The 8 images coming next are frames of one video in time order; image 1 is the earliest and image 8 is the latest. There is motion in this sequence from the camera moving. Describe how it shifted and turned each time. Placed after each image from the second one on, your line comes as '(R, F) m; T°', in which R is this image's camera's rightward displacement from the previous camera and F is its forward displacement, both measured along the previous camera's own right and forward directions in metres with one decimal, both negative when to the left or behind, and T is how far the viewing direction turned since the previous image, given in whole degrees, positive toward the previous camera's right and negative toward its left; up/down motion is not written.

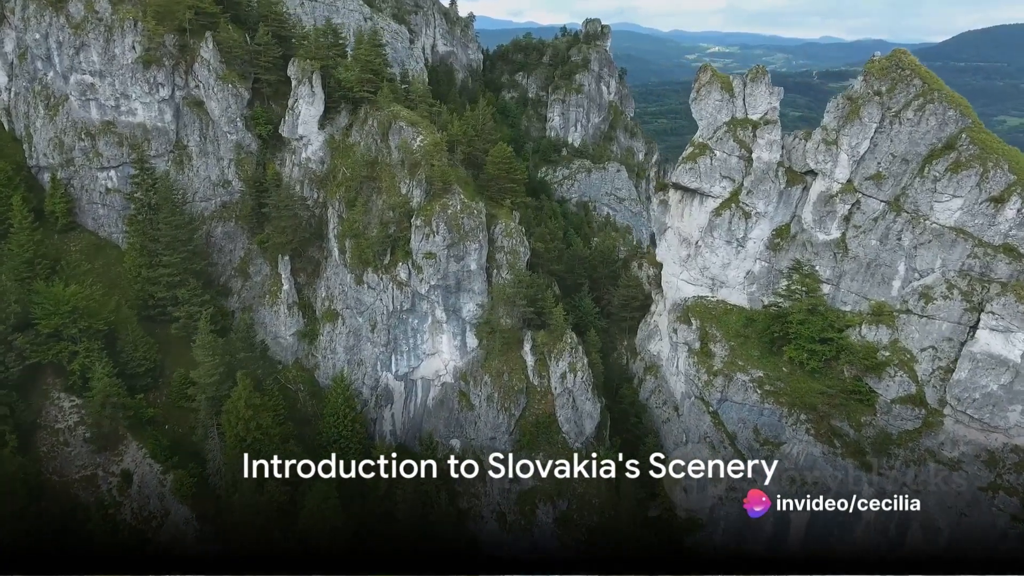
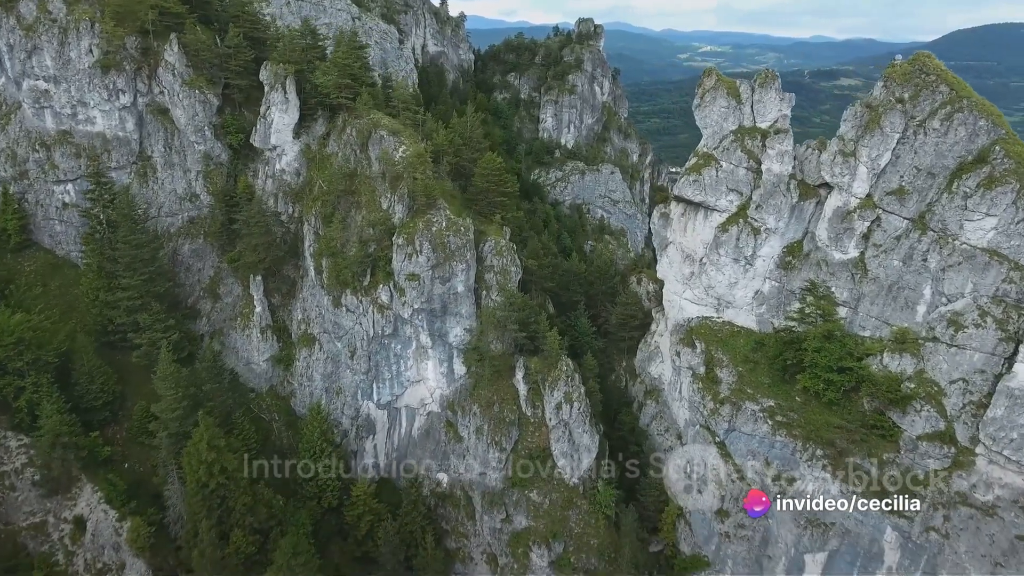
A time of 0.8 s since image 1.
(+0.2, +3.4) m; +1°
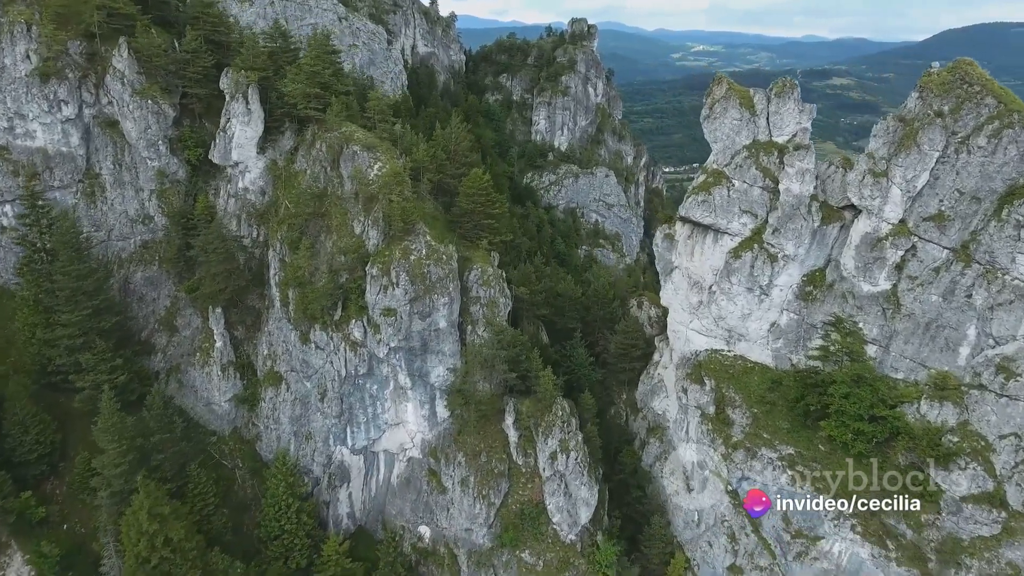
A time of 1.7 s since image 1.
(+0.3, +4.3) m; +1°
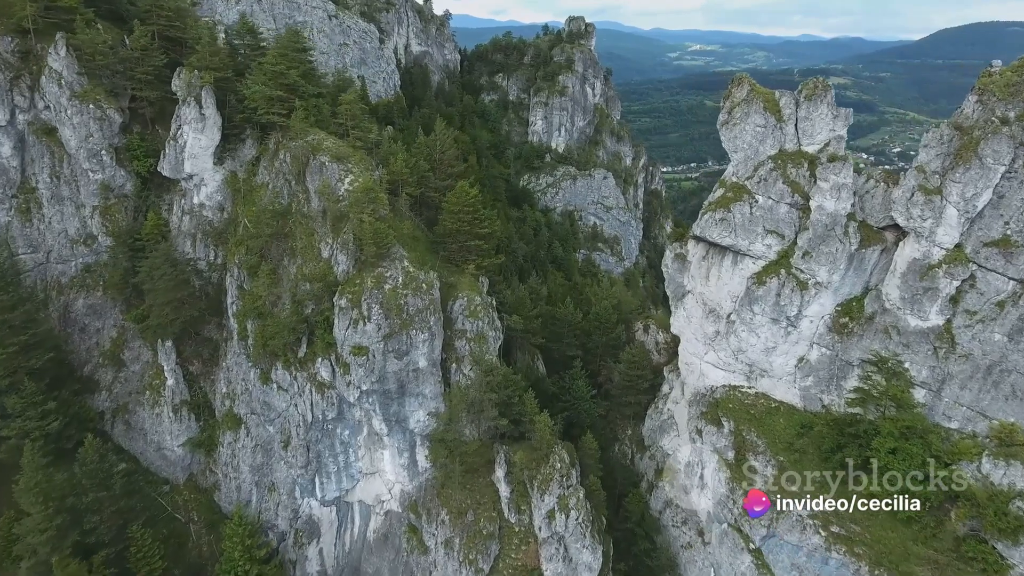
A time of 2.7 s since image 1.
(+0.3, +4.7) m; 0°
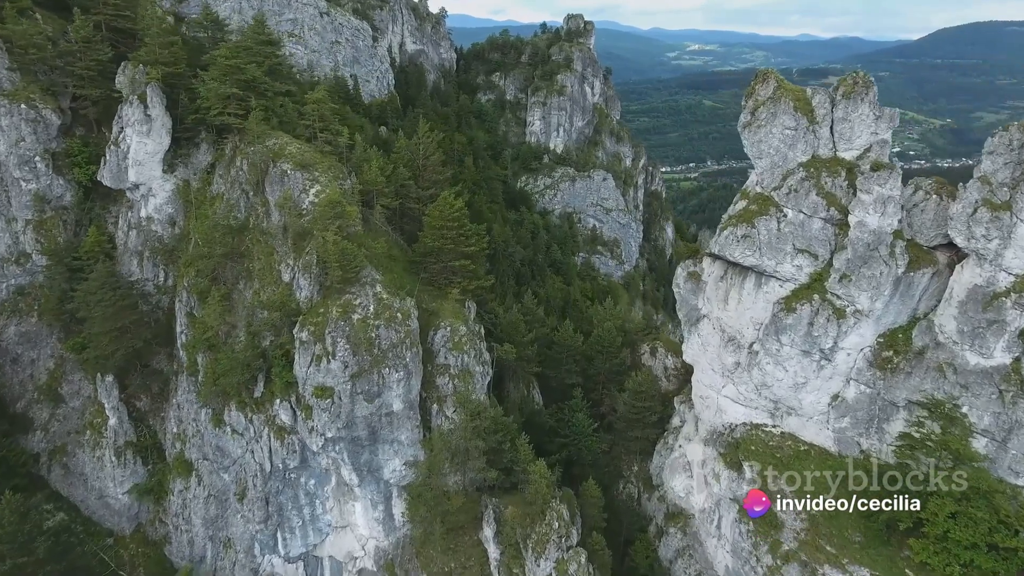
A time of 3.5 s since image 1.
(+0.4, +4.3) m; 0°
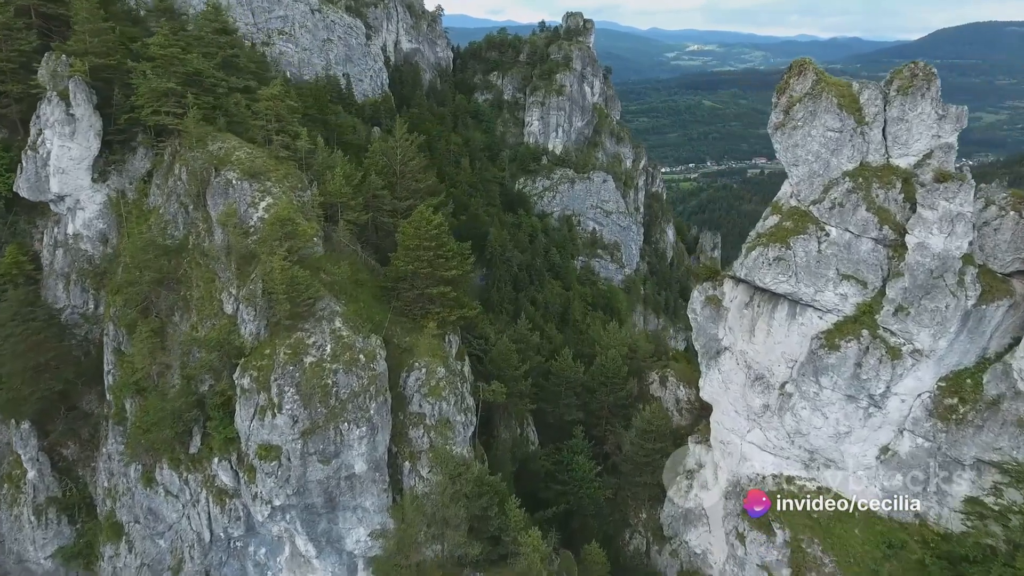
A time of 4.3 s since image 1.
(+0.4, +4.6) m; 0°
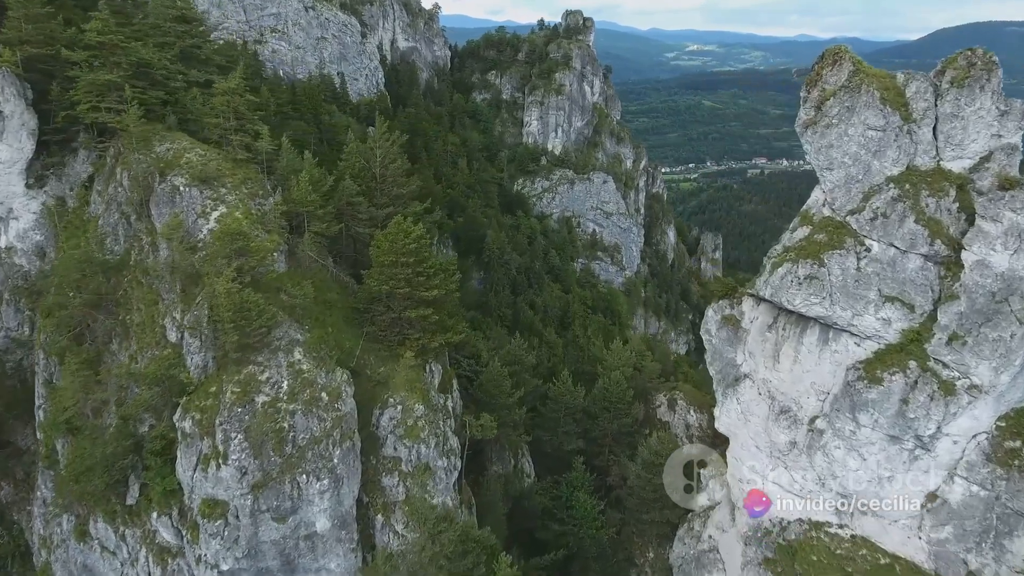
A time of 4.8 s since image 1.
(+0.3, +3.2) m; 0°
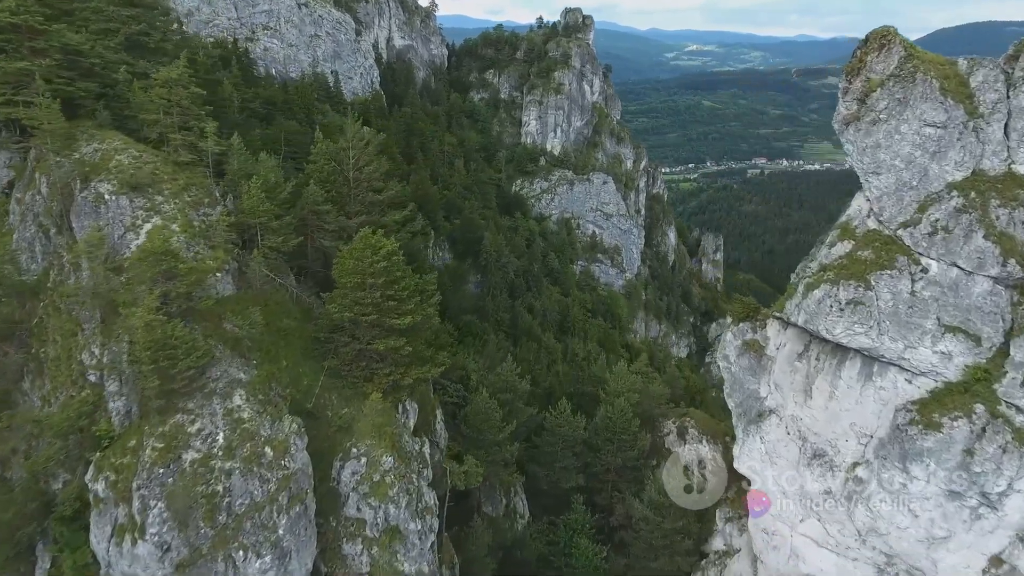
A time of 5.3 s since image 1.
(+0.3, +3.2) m; 0°
